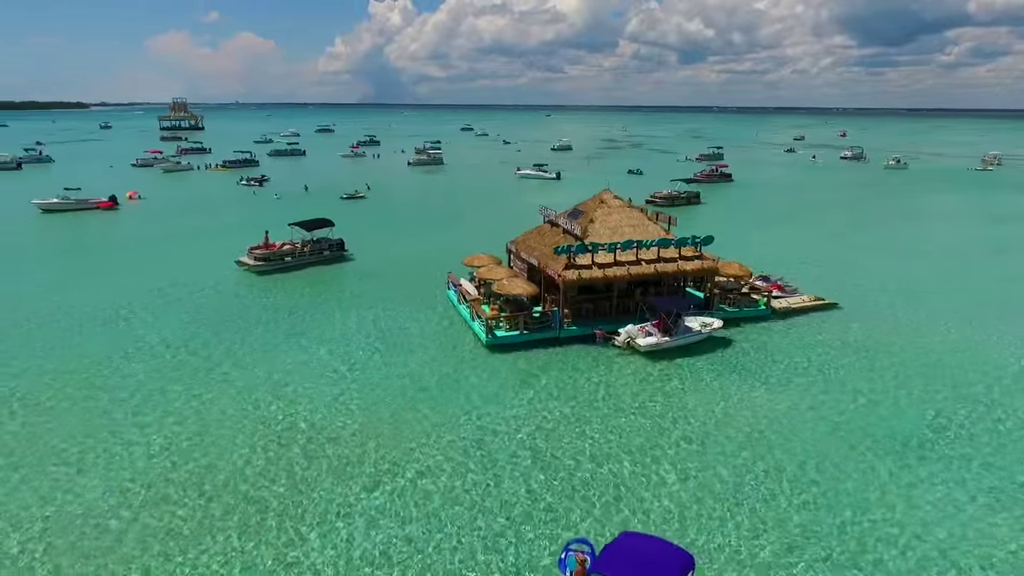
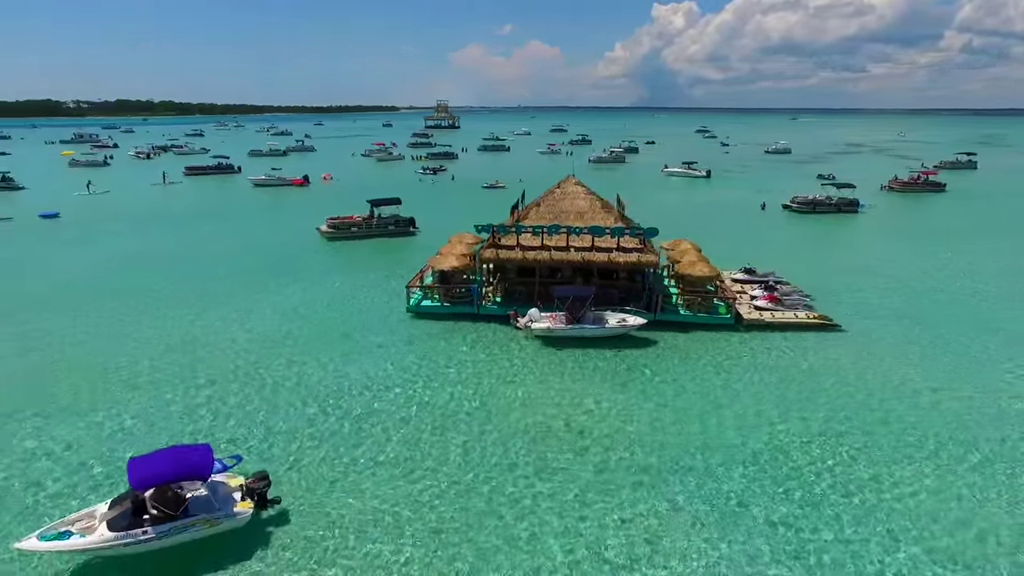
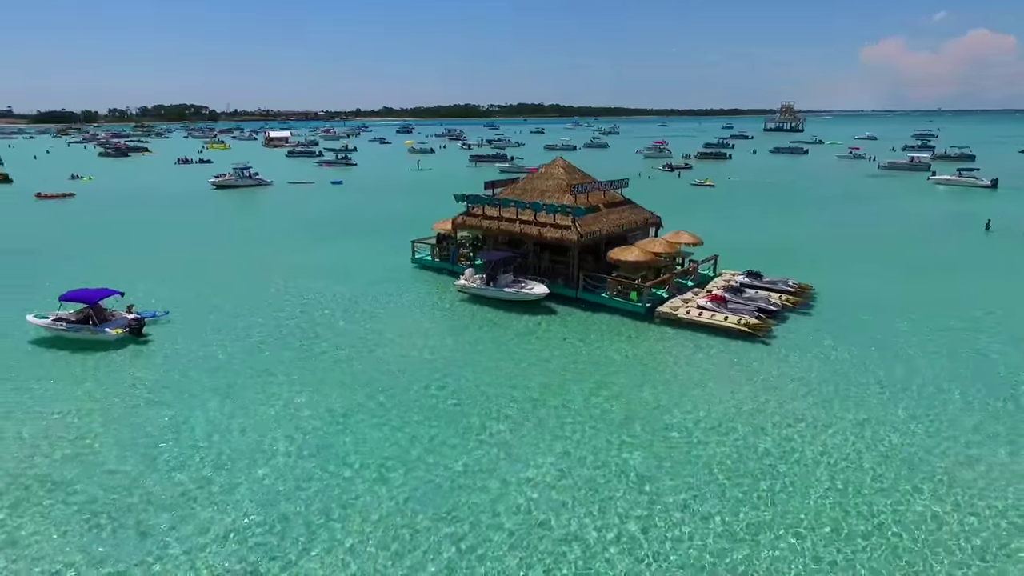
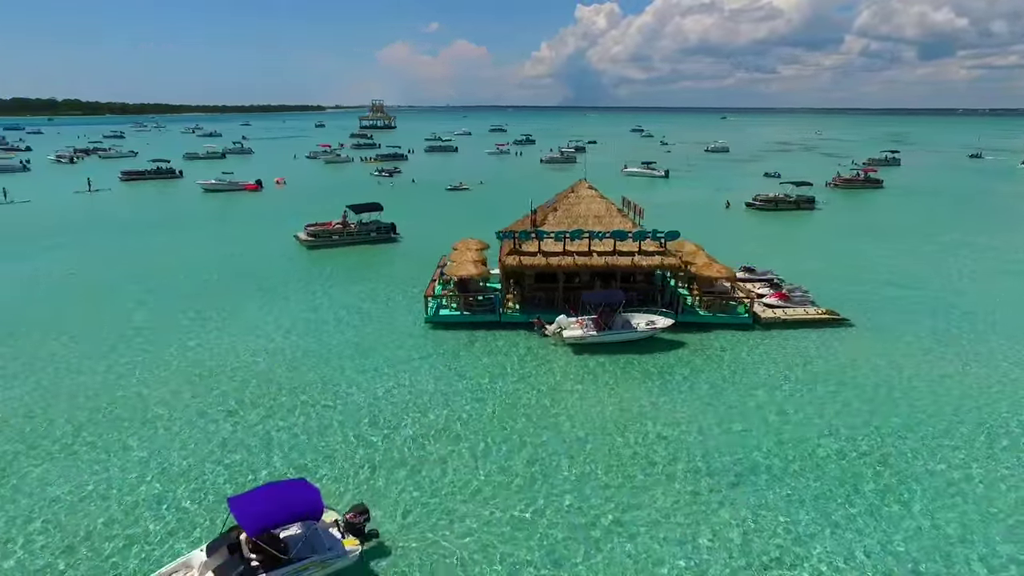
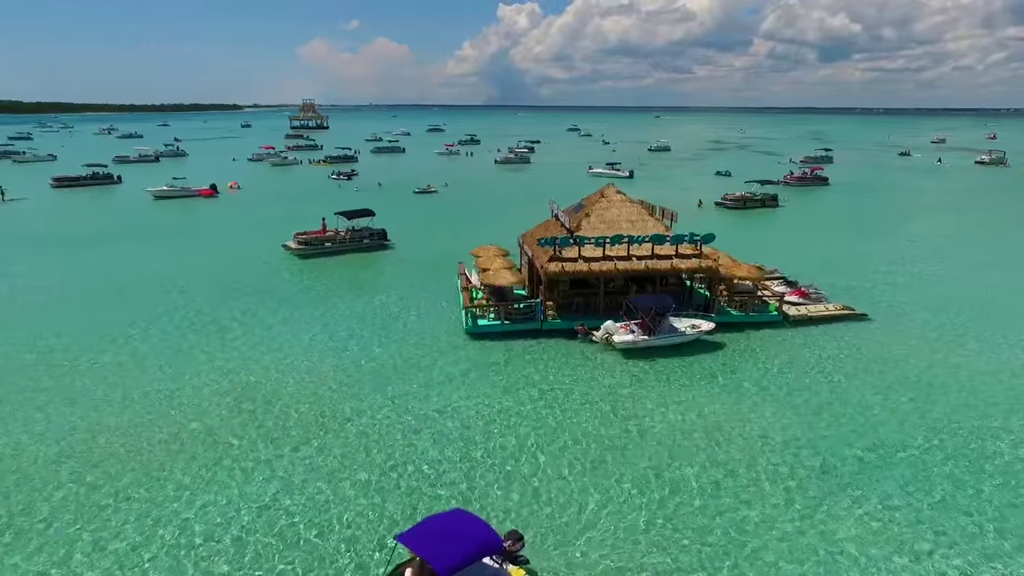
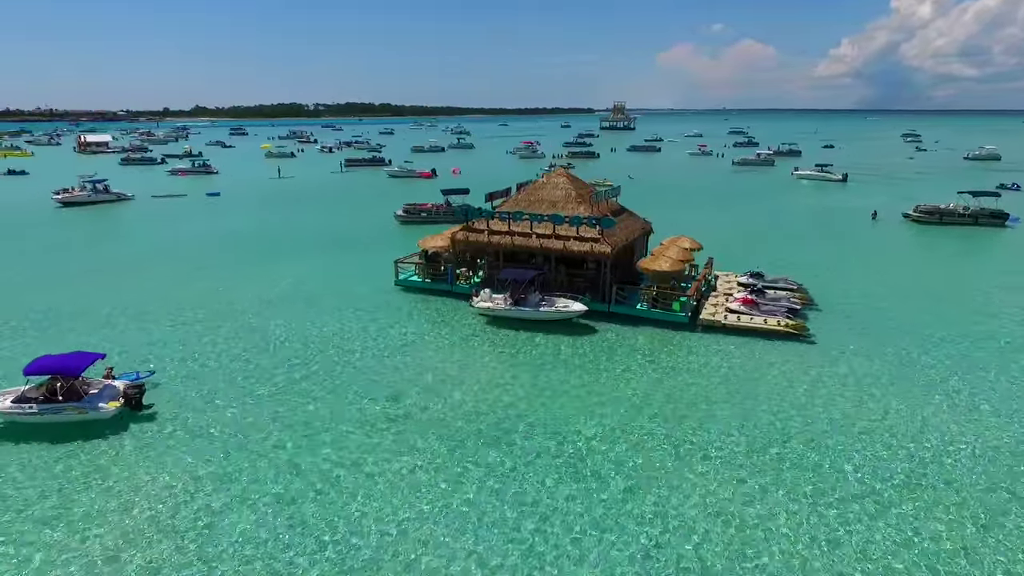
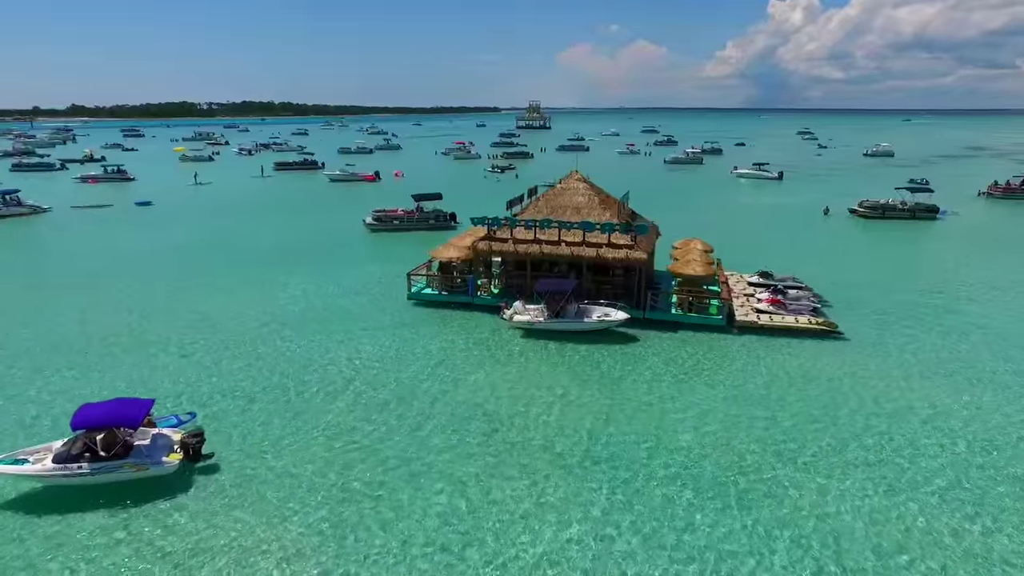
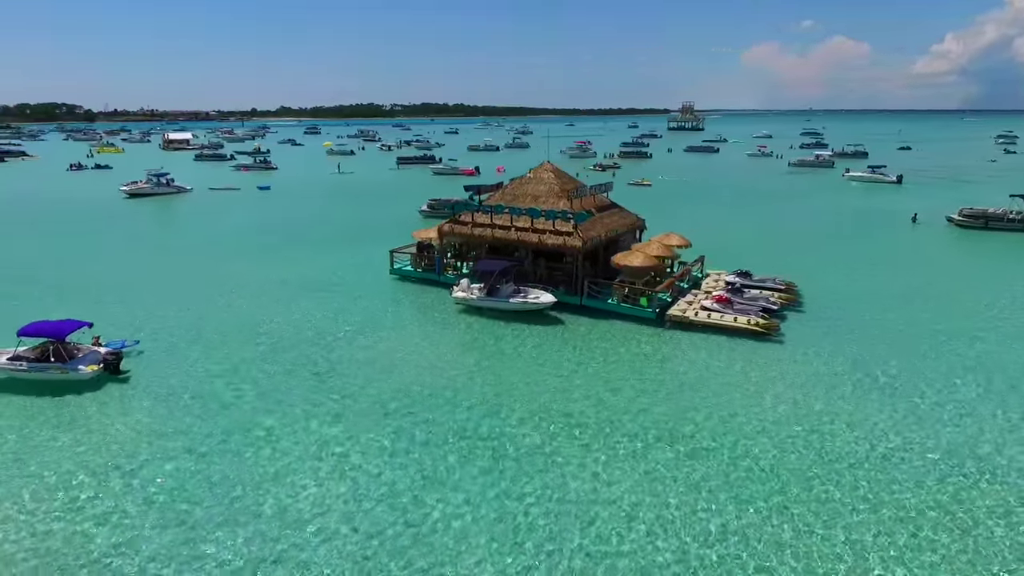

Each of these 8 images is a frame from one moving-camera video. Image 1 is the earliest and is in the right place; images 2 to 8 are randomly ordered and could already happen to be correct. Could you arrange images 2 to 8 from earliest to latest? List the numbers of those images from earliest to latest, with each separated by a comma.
5, 4, 2, 7, 6, 8, 3
